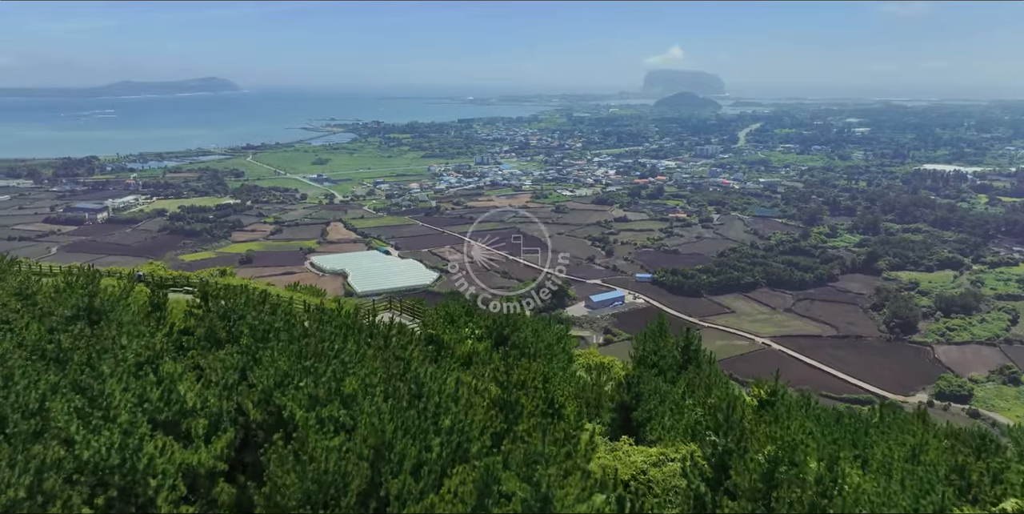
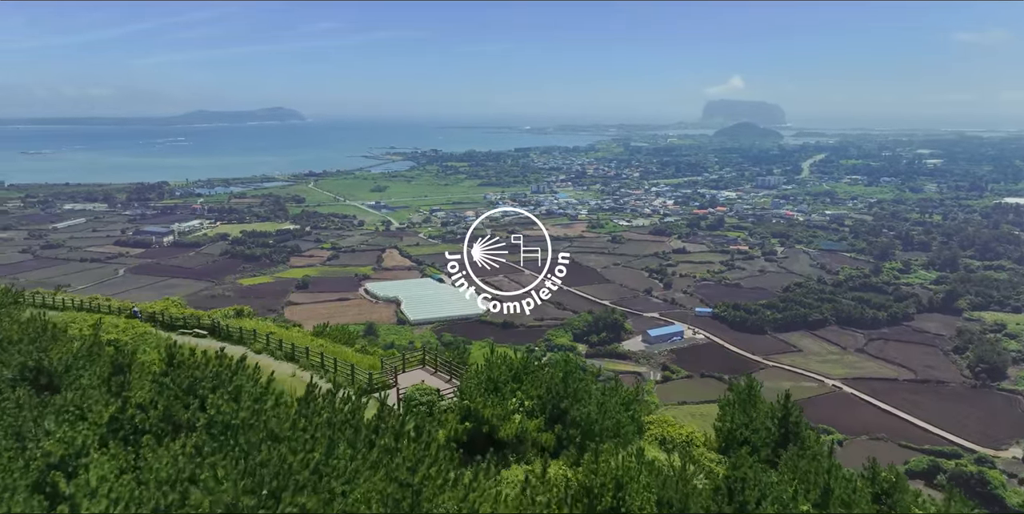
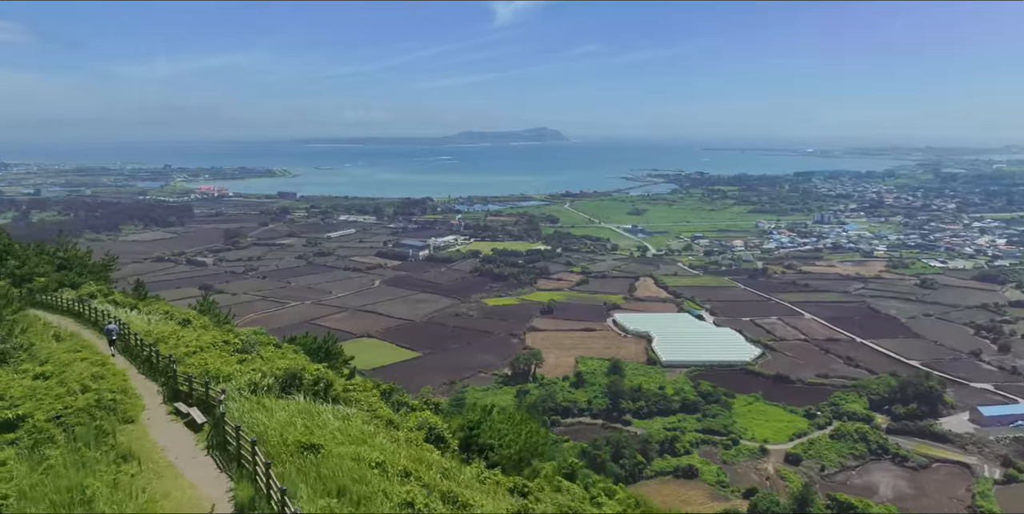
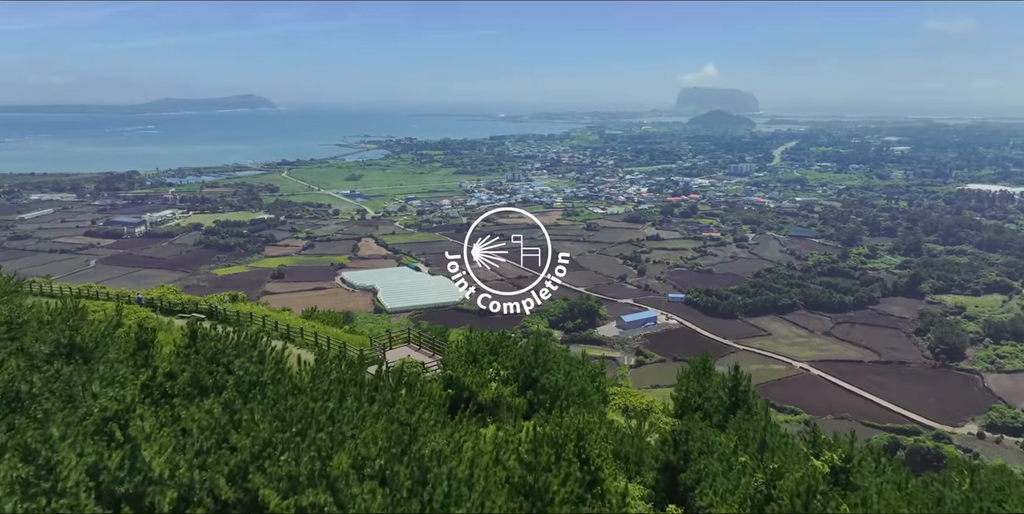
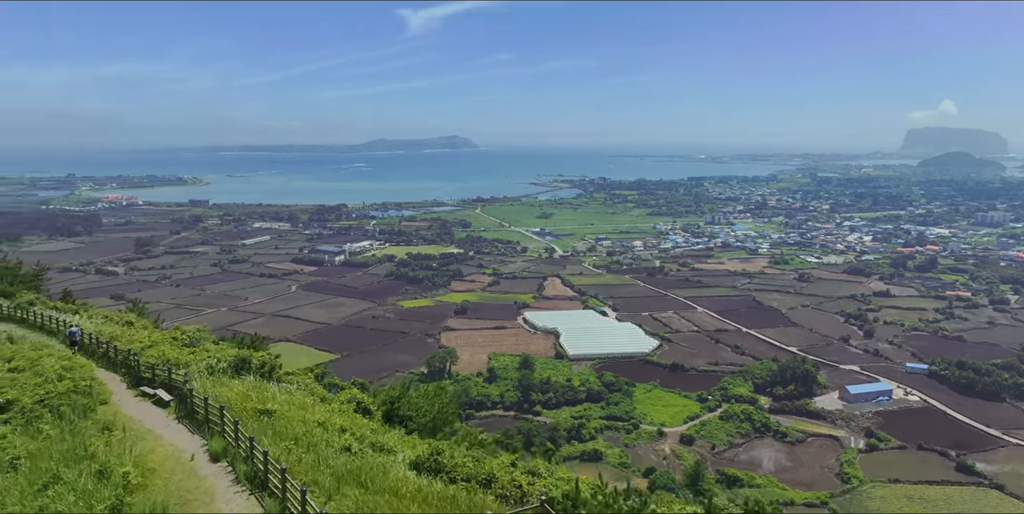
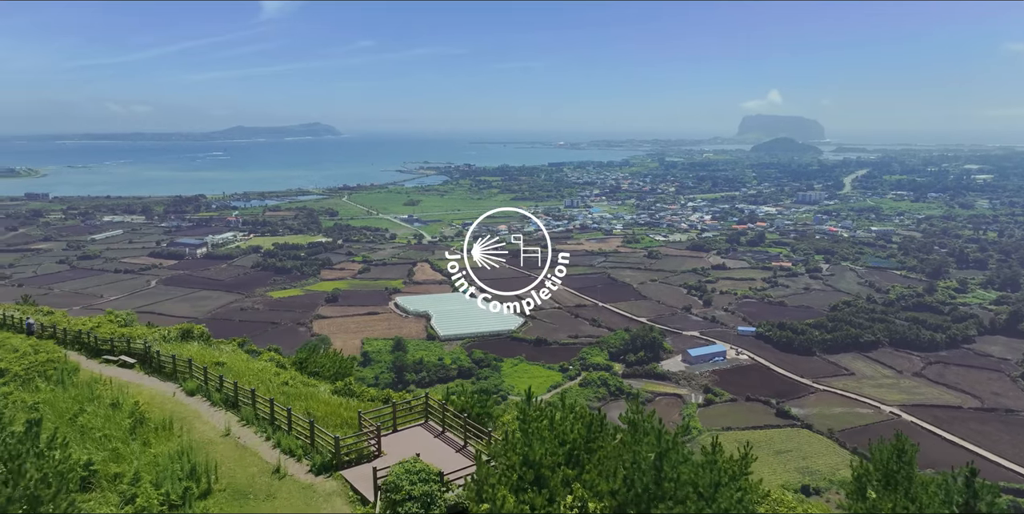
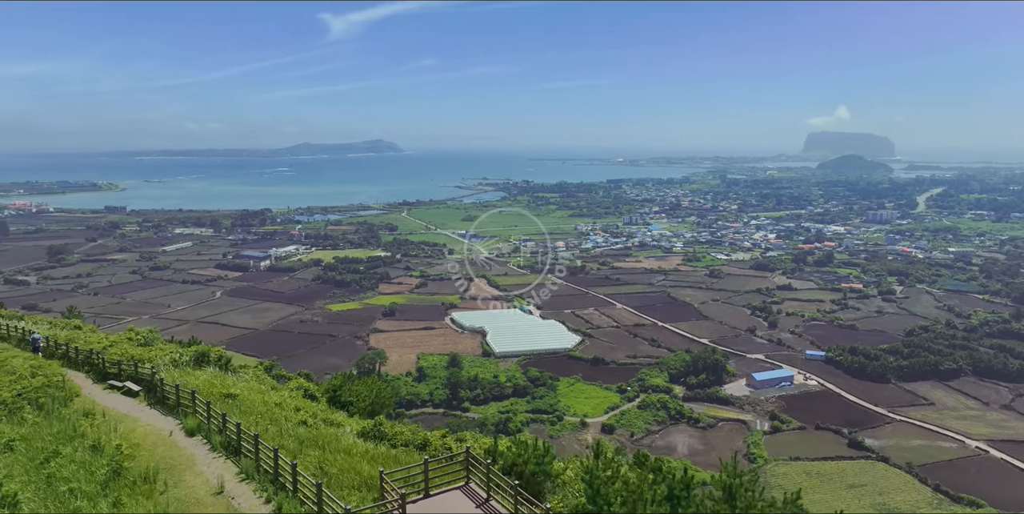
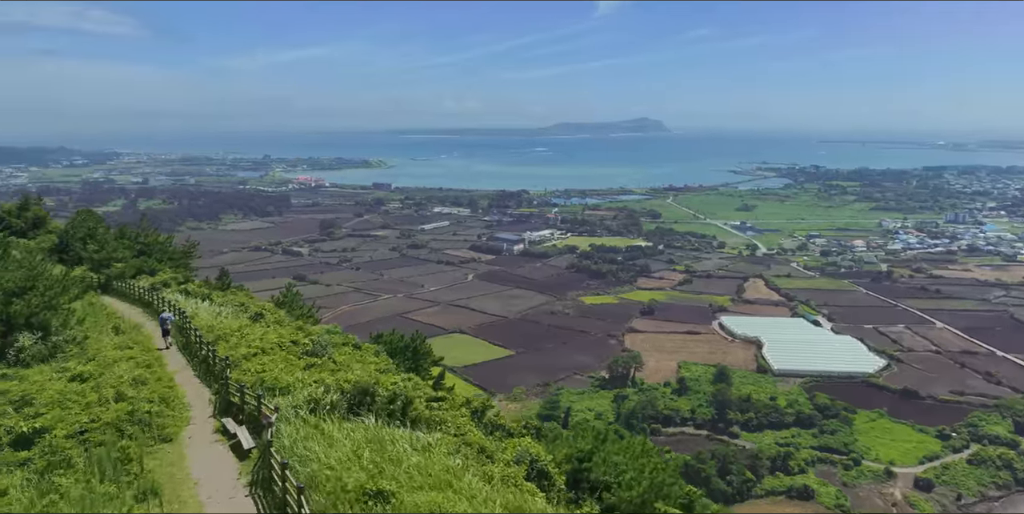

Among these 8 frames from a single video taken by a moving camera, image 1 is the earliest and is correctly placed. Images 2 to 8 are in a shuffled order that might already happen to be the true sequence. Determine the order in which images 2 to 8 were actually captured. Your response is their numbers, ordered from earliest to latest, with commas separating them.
4, 2, 6, 7, 5, 3, 8
